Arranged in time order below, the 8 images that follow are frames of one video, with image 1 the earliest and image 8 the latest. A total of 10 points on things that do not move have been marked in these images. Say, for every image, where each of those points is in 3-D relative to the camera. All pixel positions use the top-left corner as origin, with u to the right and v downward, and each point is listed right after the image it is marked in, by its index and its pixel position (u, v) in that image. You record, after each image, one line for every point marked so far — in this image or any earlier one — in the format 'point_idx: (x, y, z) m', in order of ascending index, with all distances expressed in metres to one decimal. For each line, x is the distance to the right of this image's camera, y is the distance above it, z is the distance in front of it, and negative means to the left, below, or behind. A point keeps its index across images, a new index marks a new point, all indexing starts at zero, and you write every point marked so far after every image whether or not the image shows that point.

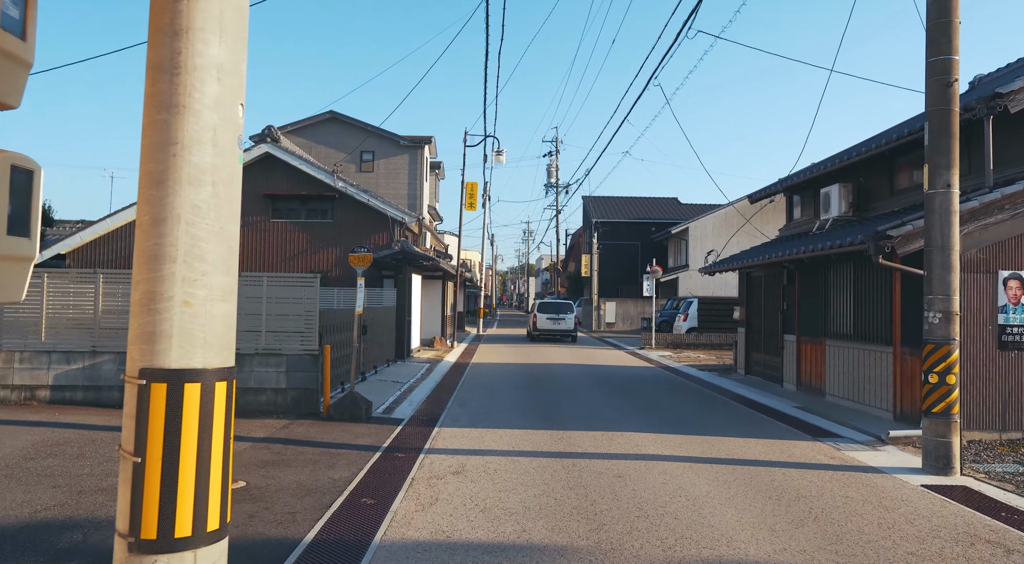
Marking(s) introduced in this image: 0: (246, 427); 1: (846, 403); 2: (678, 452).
0: (-3.3, -1.8, +8.5) m
1: (+5.4, -2.0, +11.1) m
2: (+1.9, -1.9, +7.7) m
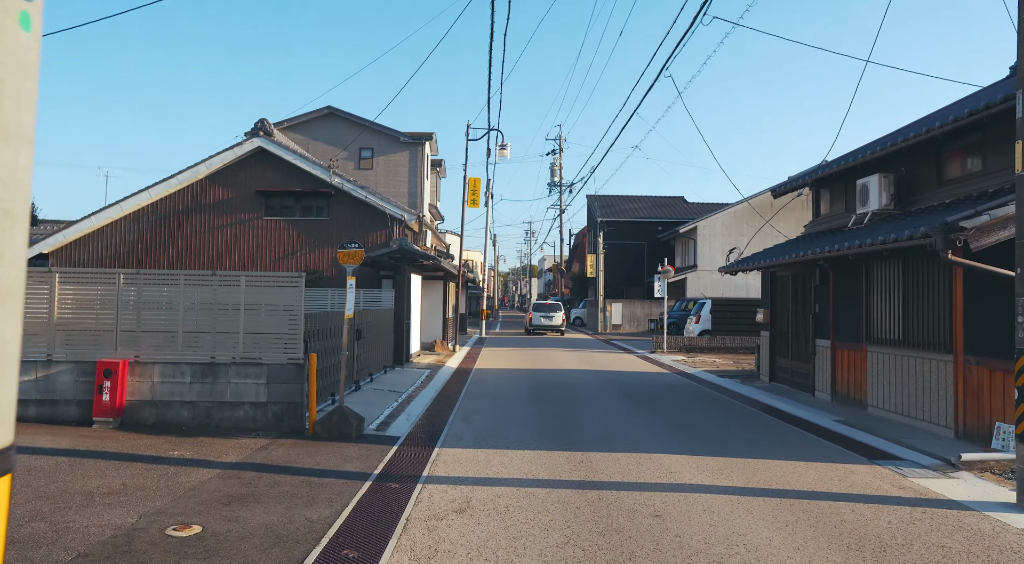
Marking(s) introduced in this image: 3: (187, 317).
0: (-3.2, -1.8, +7.4) m
1: (+5.6, -2.0, +10.0) m
2: (+2.0, -1.9, +6.6) m
3: (-4.1, -0.4, +8.7) m
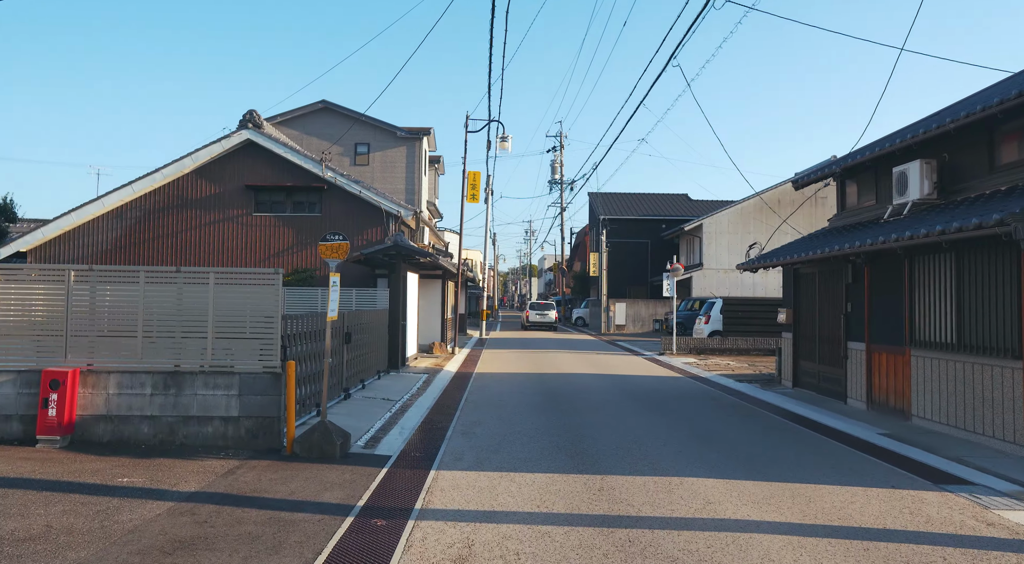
0: (-3.1, -1.8, +6.3) m
1: (+5.7, -1.9, +8.9) m
2: (+2.1, -1.9, +5.5) m
3: (-4.0, -0.4, +7.6) m
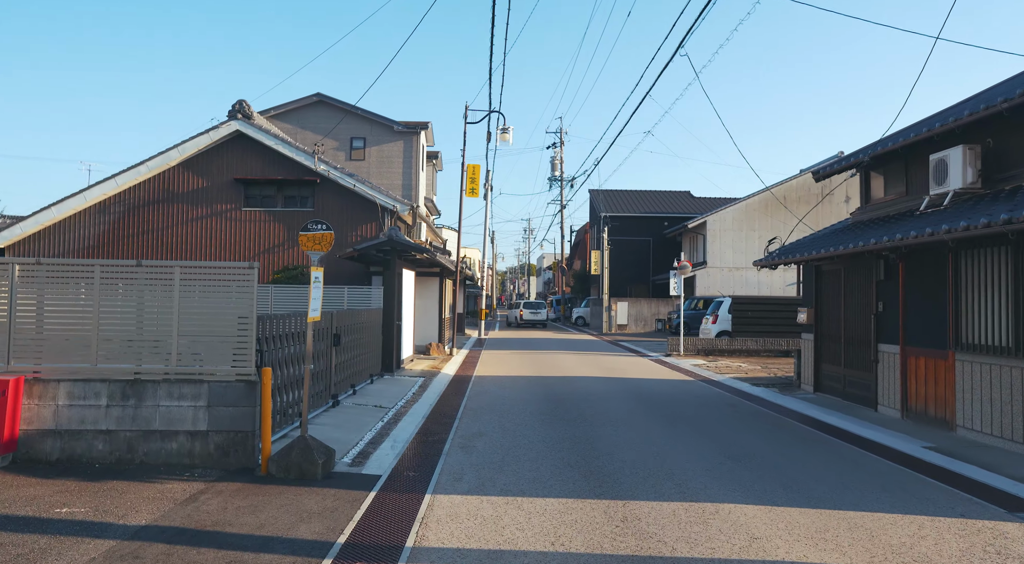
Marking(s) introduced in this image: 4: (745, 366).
0: (-3.0, -1.7, +5.4) m
1: (+5.7, -1.9, +8.0) m
2: (+2.1, -1.8, +4.6) m
3: (-4.0, -0.4, +6.7) m
4: (+6.2, -2.2, +18.3) m
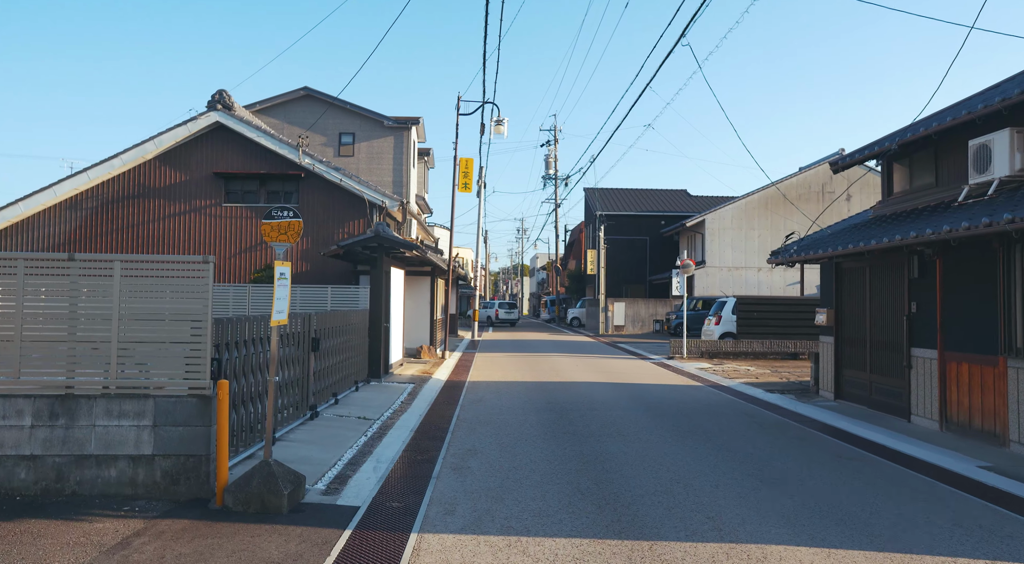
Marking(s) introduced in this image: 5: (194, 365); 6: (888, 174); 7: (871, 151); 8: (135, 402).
0: (-3.0, -1.7, +4.4) m
1: (+5.7, -1.8, +7.1) m
2: (+2.2, -1.8, +3.6) m
3: (-3.9, -0.3, +5.6) m
4: (+6.1, -2.2, +17.4) m
5: (-2.6, -0.7, +5.7) m
6: (+6.8, +2.0, +12.5) m
7: (+6.3, +2.3, +12.1) m
8: (-3.1, -1.0, +5.6) m
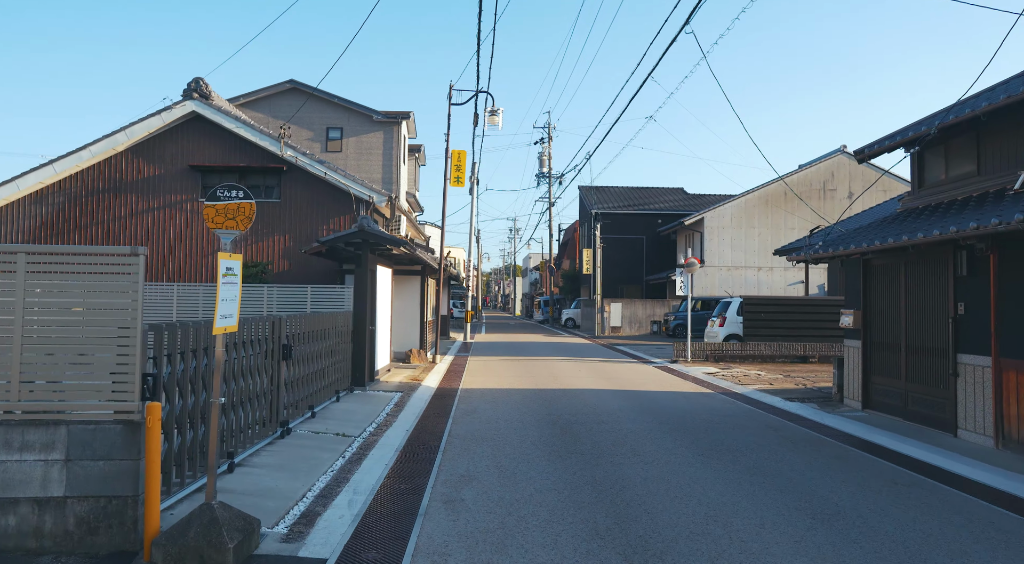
0: (-3.0, -1.7, +3.2) m
1: (+5.7, -1.8, +6.0) m
2: (+2.2, -1.8, +2.5) m
3: (-3.9, -0.3, +4.5) m
4: (+6.0, -2.2, +16.3) m
5: (-2.6, -0.7, +4.5) m
6: (+6.8, +2.0, +11.5) m
7: (+6.3, +2.3, +11.0) m
8: (-3.0, -1.0, +4.5) m
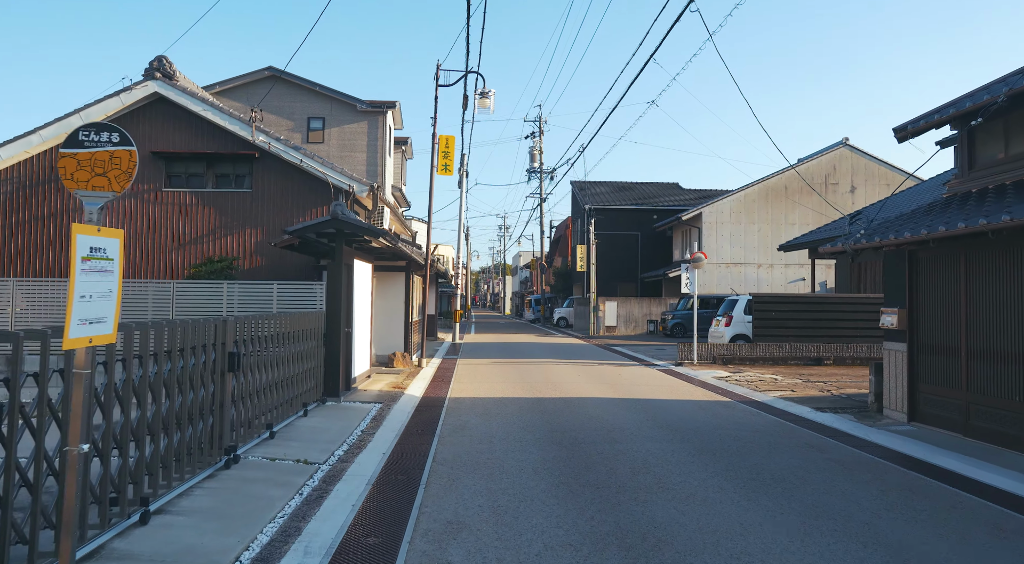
0: (-2.9, -1.6, +1.7) m
1: (+5.7, -1.8, +4.7) m
2: (+2.3, -1.7, +1.1) m
3: (-3.9, -0.3, +2.9) m
4: (+5.8, -2.1, +14.9) m
5: (-2.6, -0.6, +3.0) m
6: (+6.7, +2.1, +10.1) m
7: (+6.2, +2.4, +9.6) m
8: (-3.0, -0.9, +2.9) m
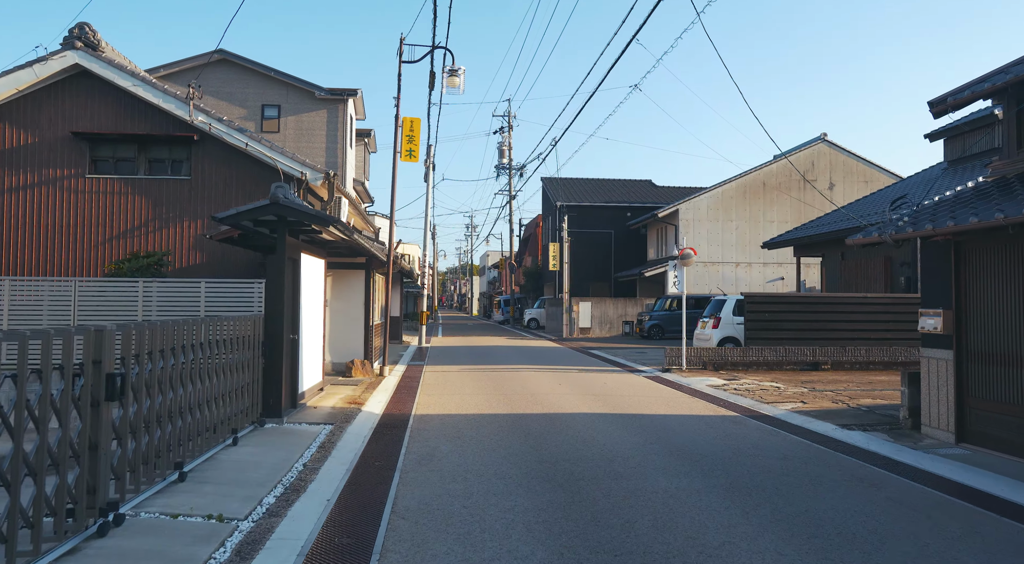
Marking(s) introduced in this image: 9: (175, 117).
0: (-2.8, -1.6, -0.1) m
1: (+5.7, -1.7, +3.2) m
2: (+2.5, -1.7, -0.5) m
3: (-3.8, -0.2, +1.0) m
4: (+5.3, -2.1, +13.5) m
5: (-2.5, -0.6, +1.2) m
6: (+6.4, +2.1, +8.7) m
7: (+6.0, +2.5, +8.2) m
8: (-2.9, -0.9, +1.1) m
9: (-7.5, +3.7, +15.4) m
